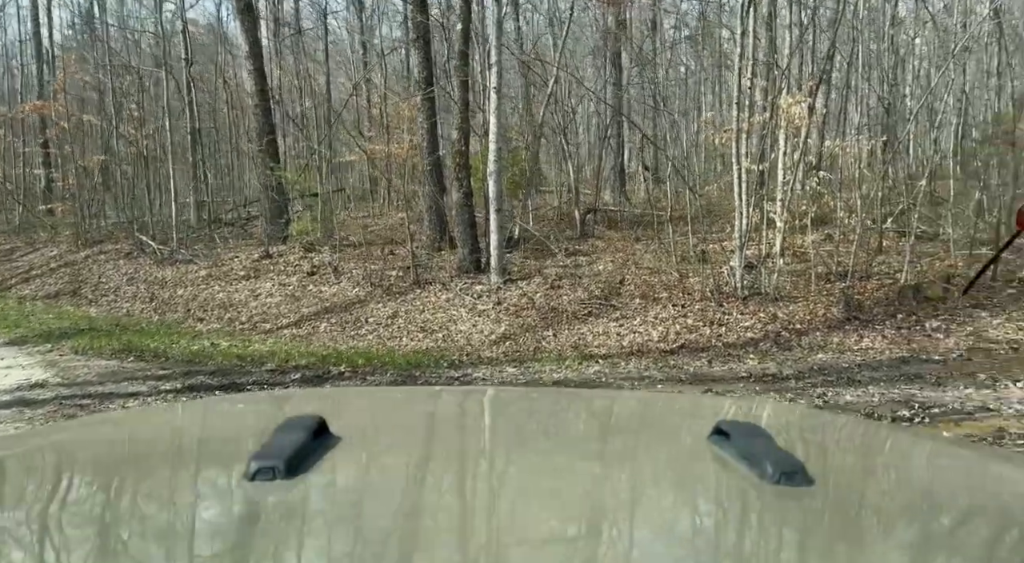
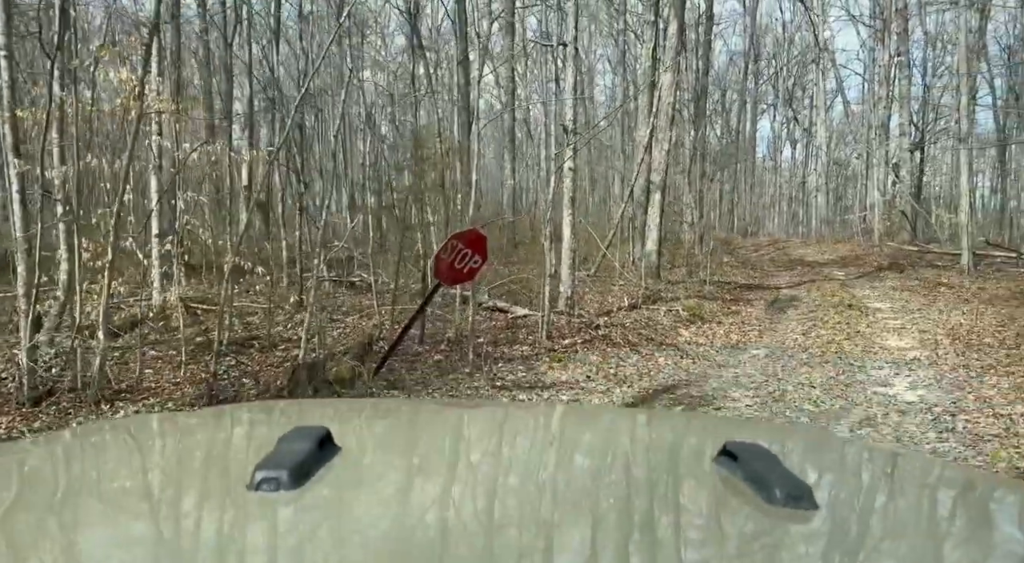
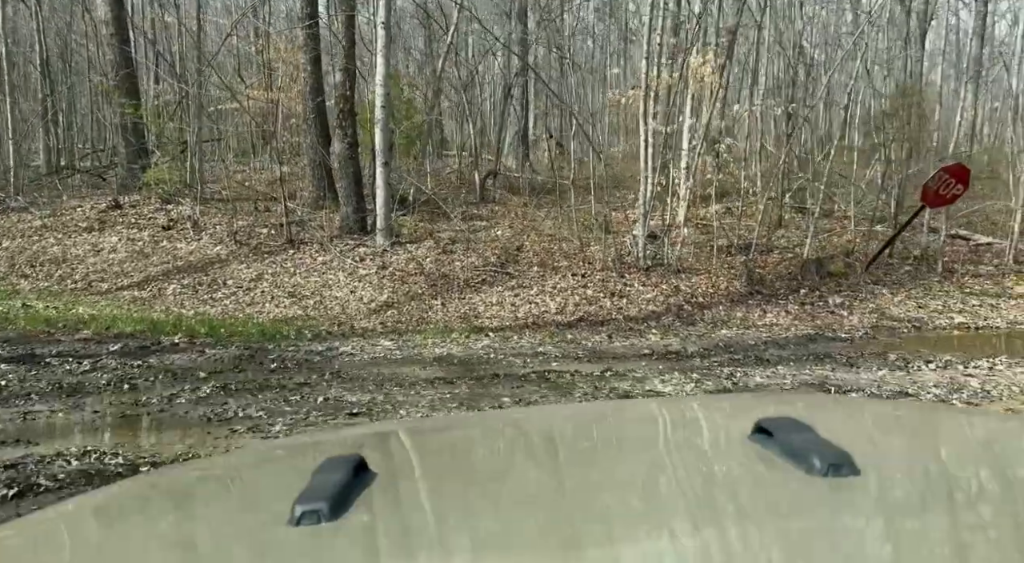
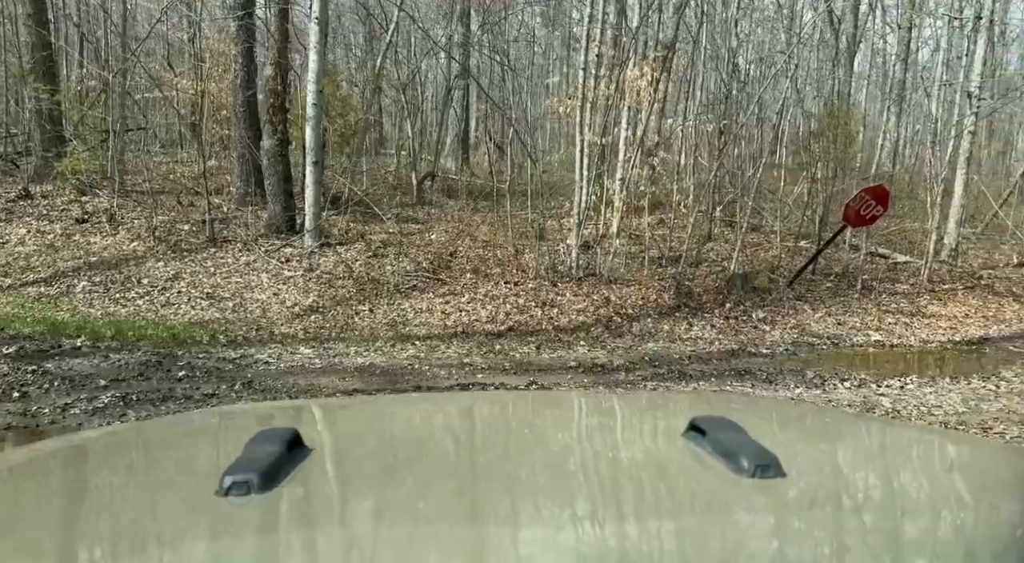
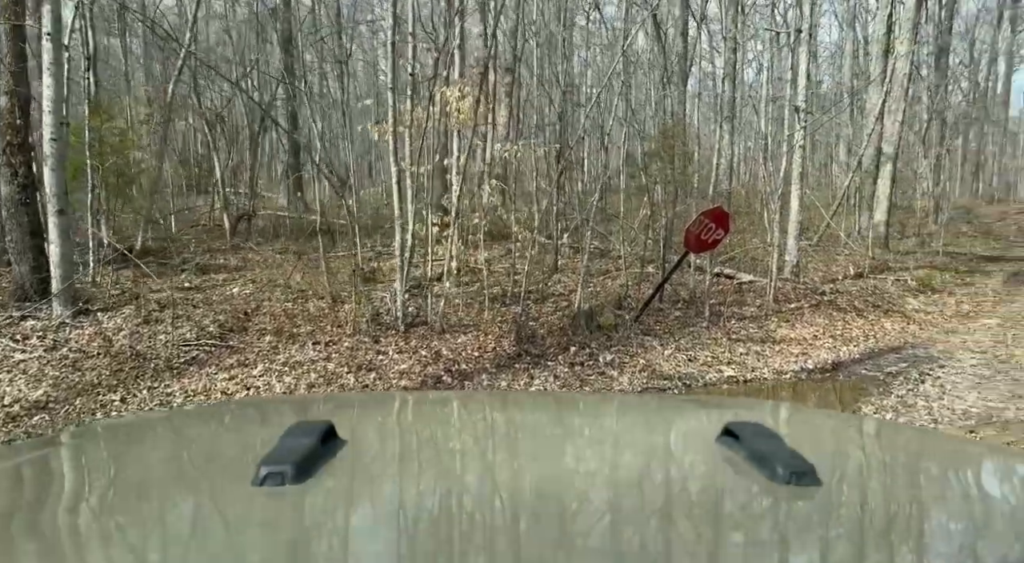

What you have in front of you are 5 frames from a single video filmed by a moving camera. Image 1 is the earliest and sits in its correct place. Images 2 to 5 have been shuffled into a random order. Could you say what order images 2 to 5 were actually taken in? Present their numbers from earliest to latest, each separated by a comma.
3, 4, 5, 2
